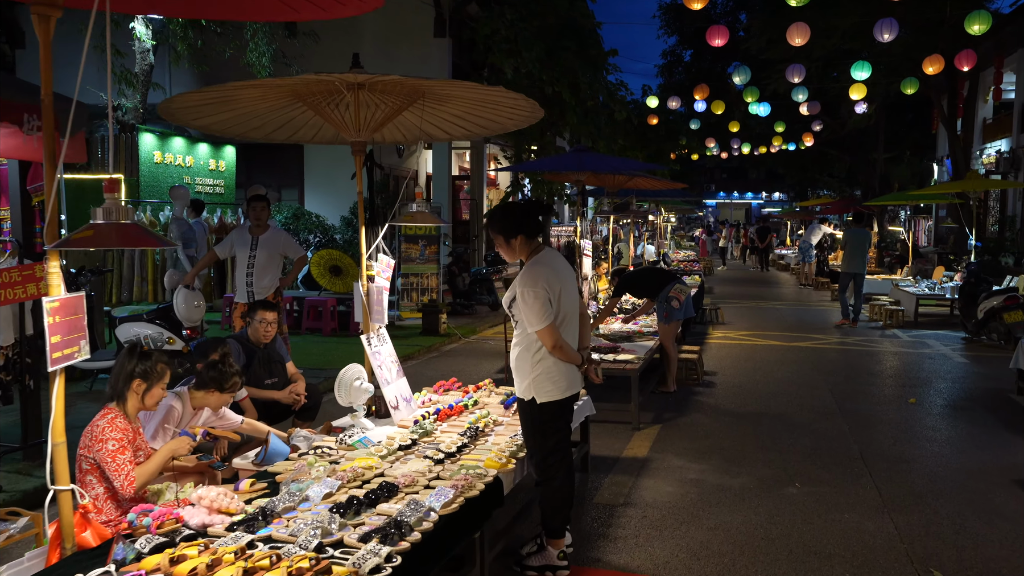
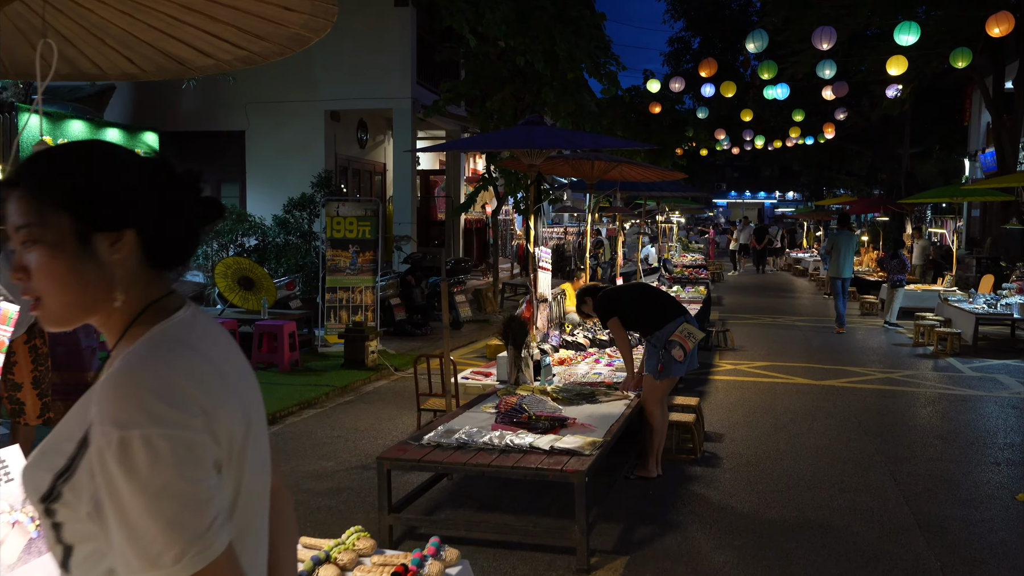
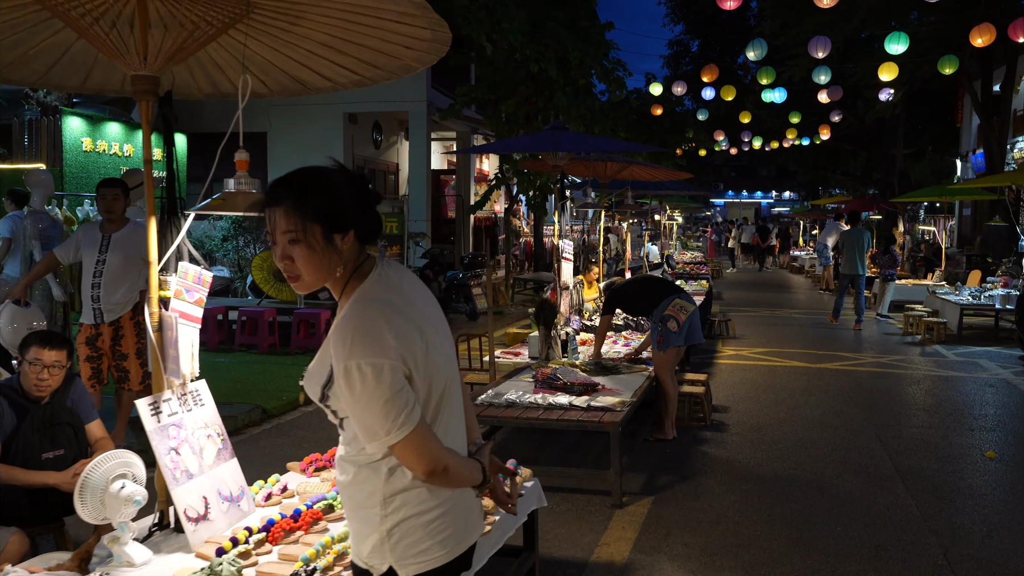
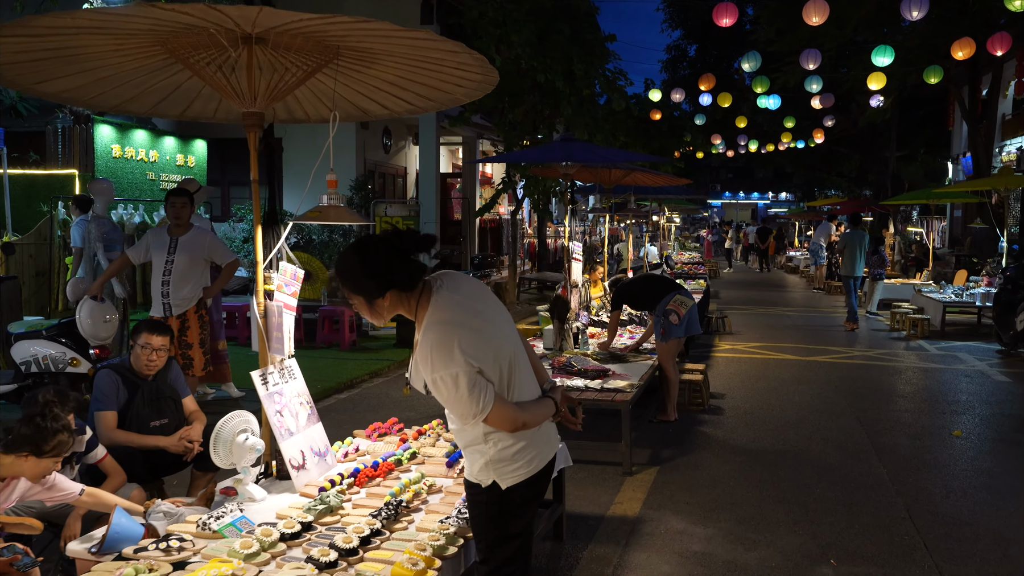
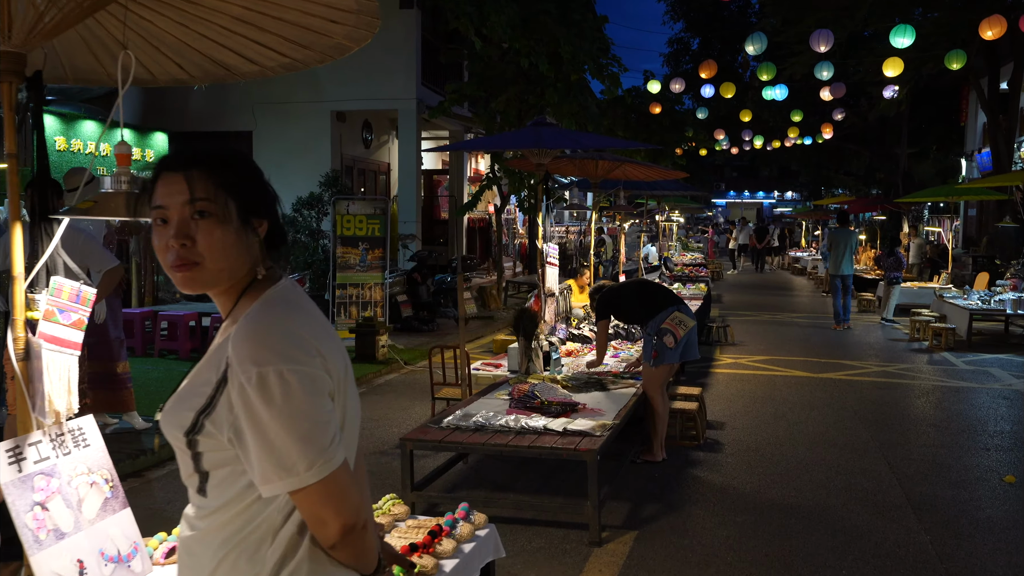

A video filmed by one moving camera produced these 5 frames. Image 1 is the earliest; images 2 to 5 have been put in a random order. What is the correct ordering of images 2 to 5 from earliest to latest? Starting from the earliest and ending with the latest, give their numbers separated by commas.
4, 3, 5, 2
